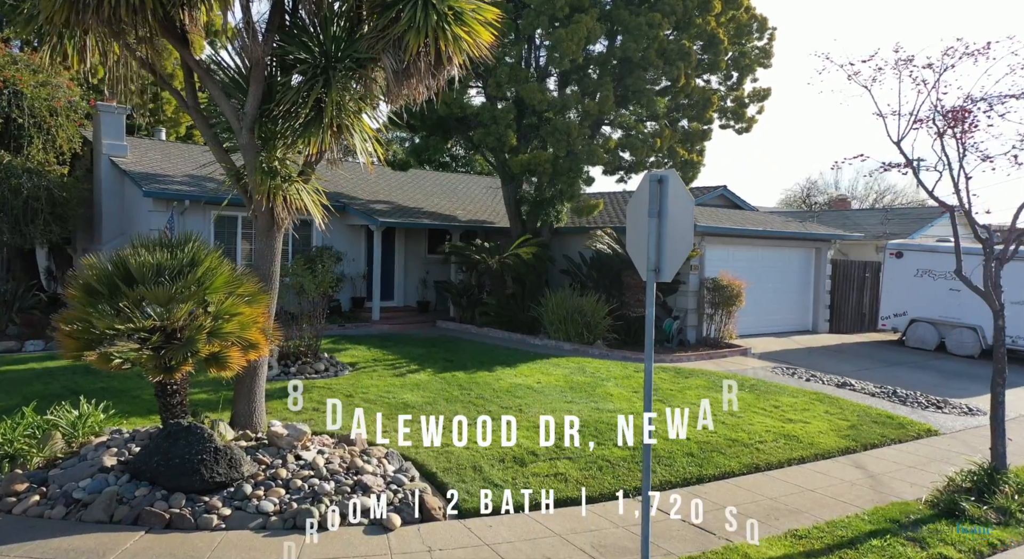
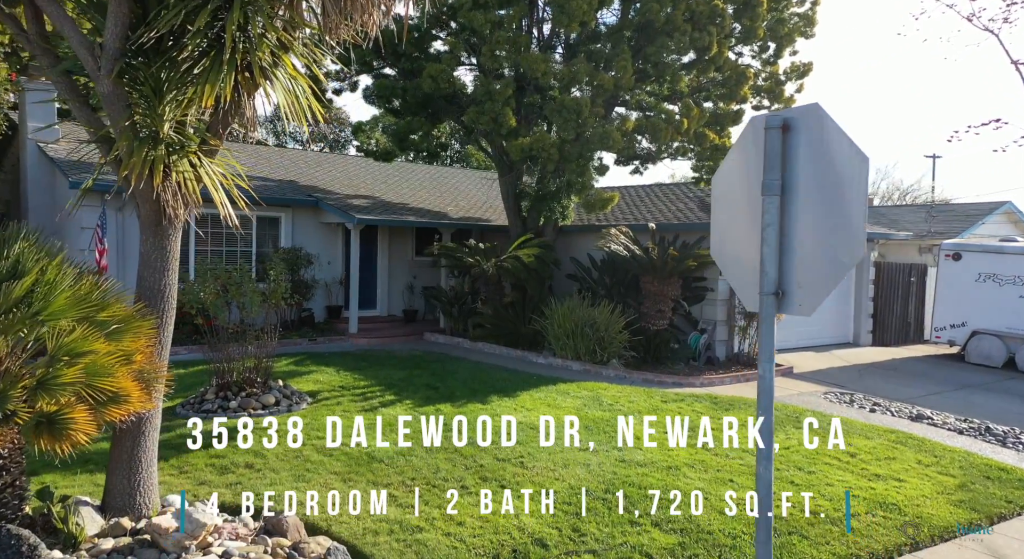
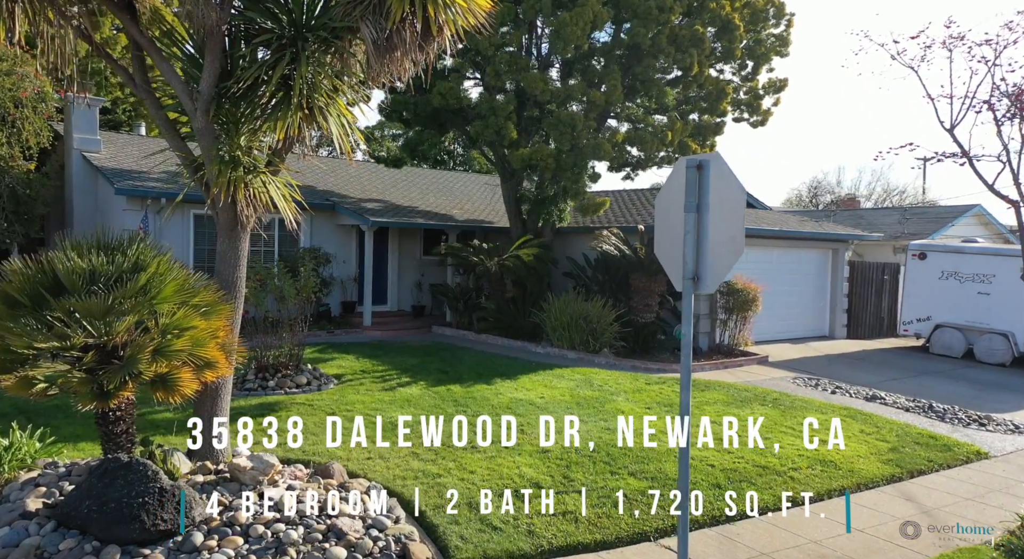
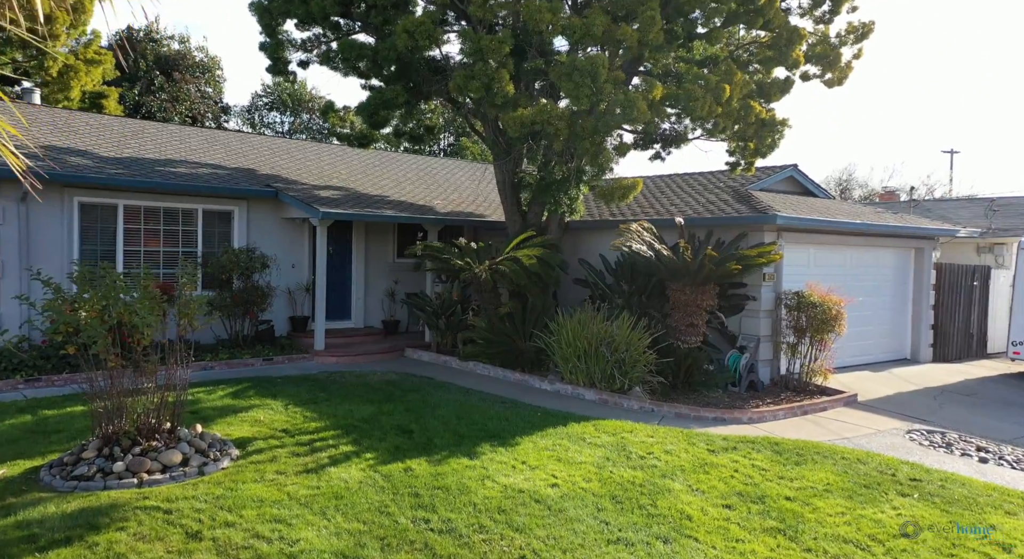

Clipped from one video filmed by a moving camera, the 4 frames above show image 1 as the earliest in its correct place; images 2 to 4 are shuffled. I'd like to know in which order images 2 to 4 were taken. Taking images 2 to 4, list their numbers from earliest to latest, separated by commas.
3, 2, 4
